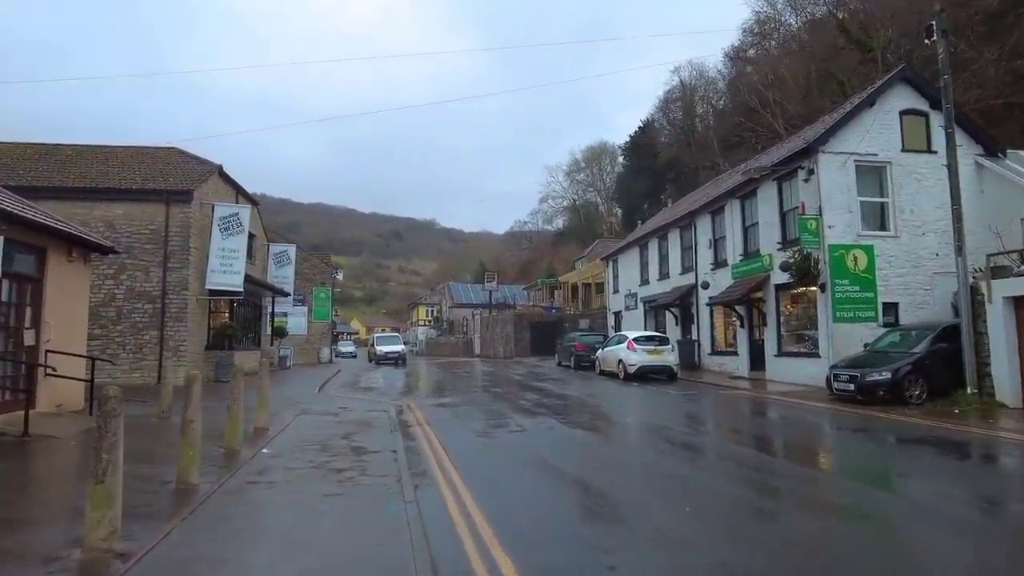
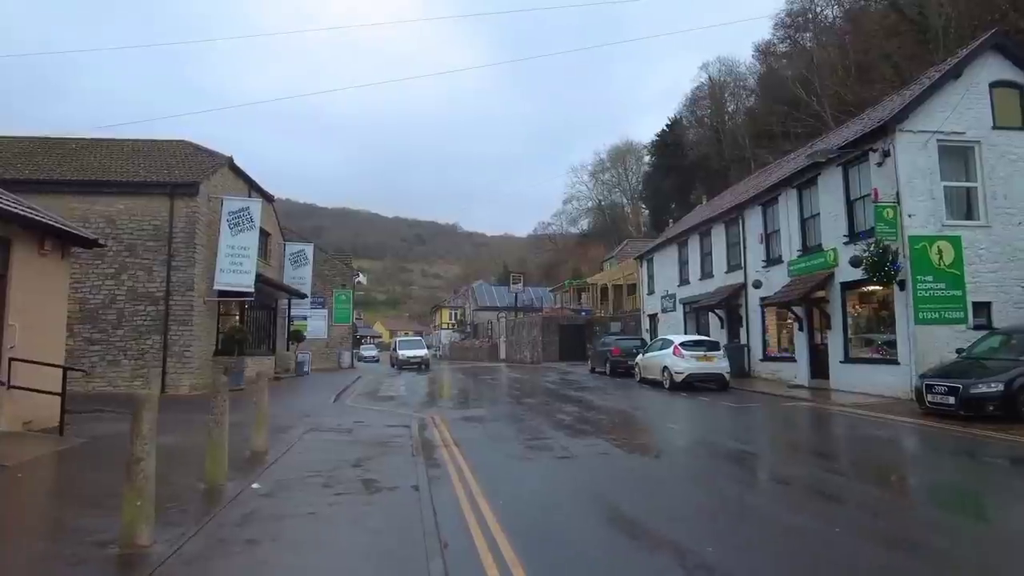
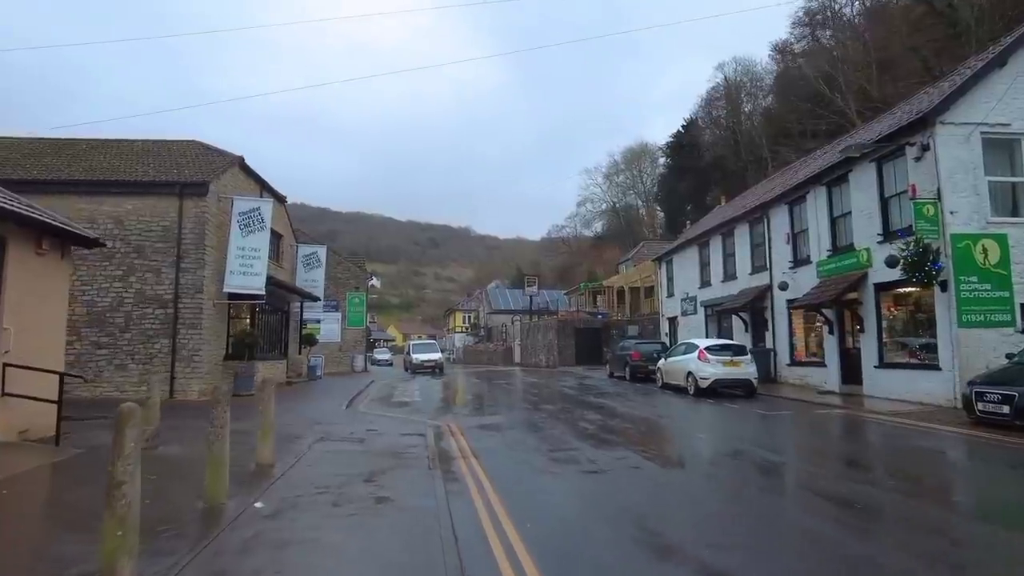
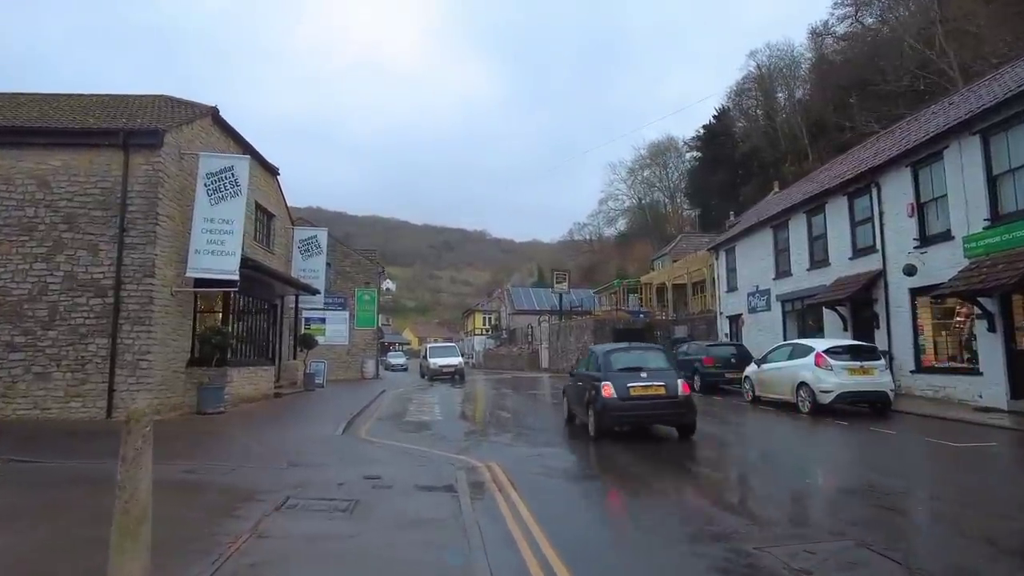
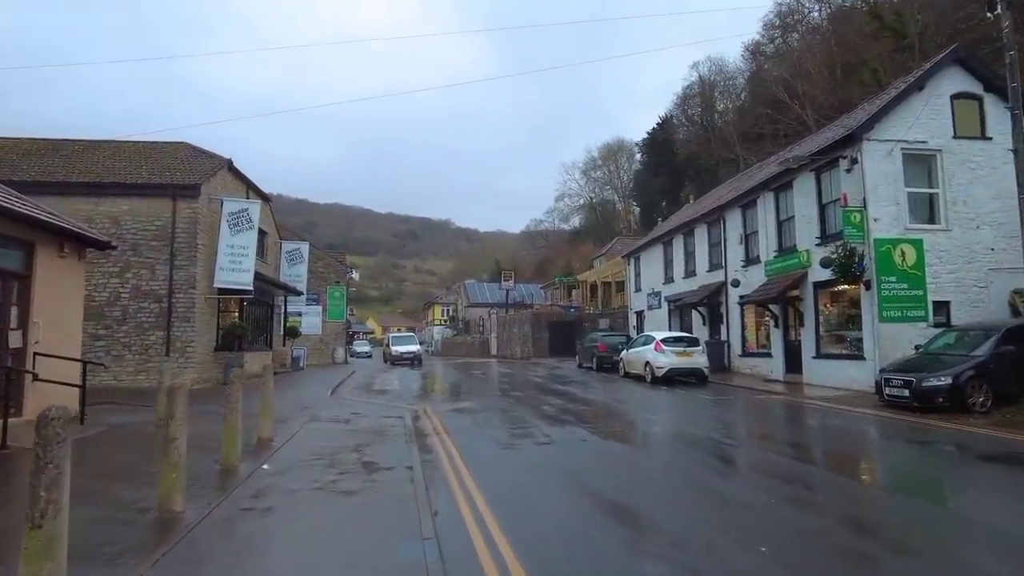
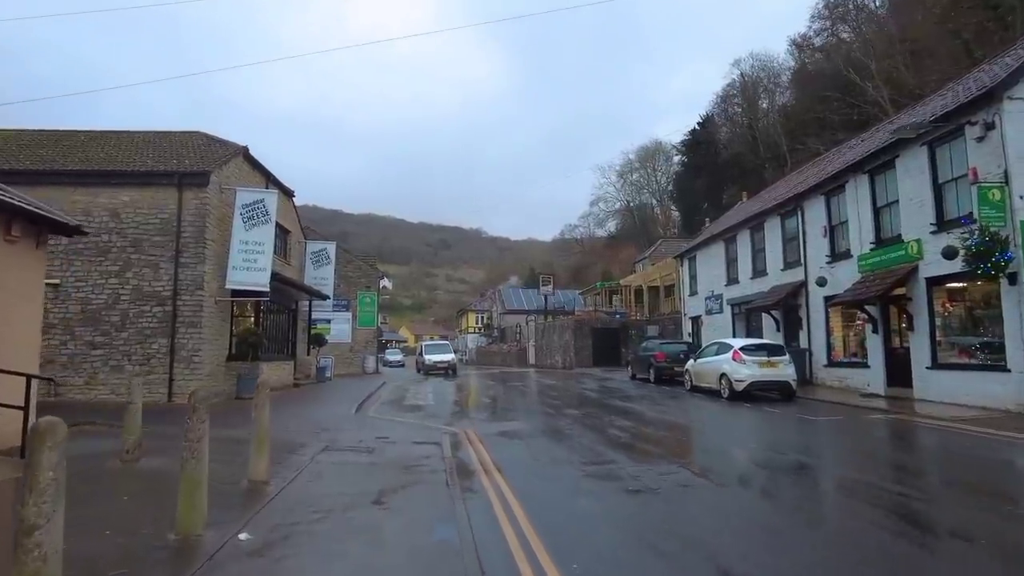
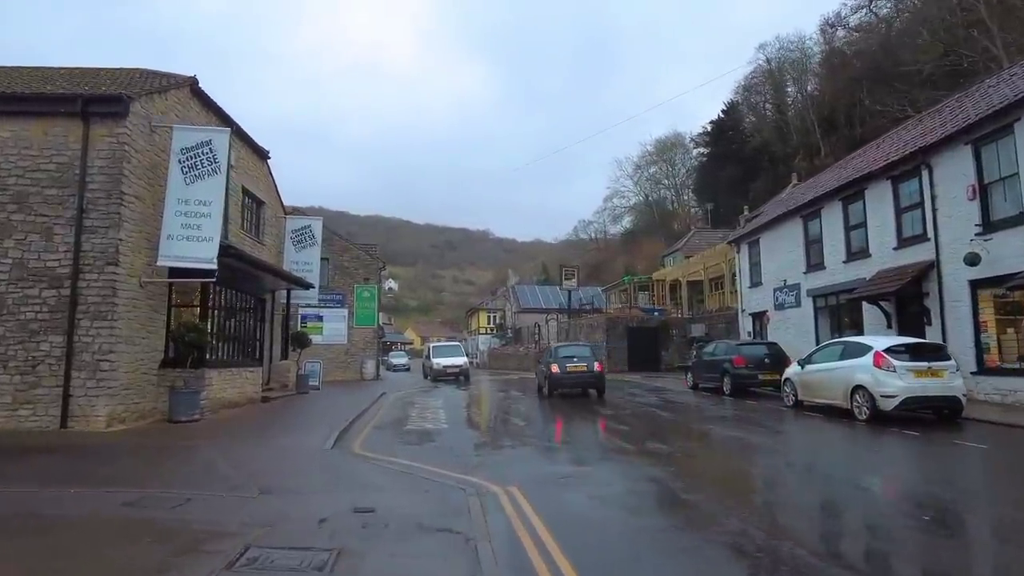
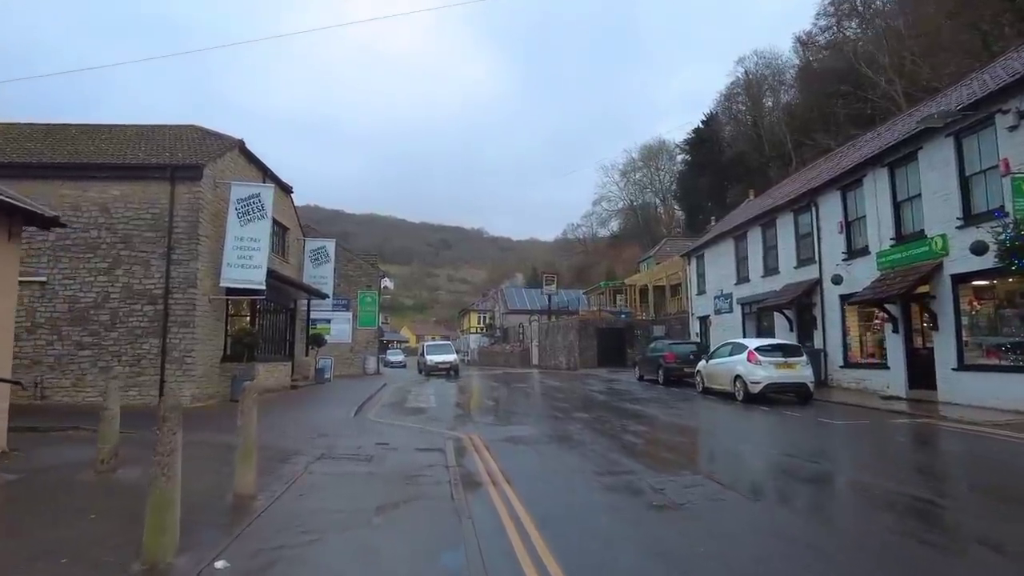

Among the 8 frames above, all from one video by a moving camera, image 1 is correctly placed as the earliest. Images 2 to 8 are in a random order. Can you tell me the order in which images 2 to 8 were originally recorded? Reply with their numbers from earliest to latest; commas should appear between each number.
5, 2, 3, 6, 8, 4, 7
